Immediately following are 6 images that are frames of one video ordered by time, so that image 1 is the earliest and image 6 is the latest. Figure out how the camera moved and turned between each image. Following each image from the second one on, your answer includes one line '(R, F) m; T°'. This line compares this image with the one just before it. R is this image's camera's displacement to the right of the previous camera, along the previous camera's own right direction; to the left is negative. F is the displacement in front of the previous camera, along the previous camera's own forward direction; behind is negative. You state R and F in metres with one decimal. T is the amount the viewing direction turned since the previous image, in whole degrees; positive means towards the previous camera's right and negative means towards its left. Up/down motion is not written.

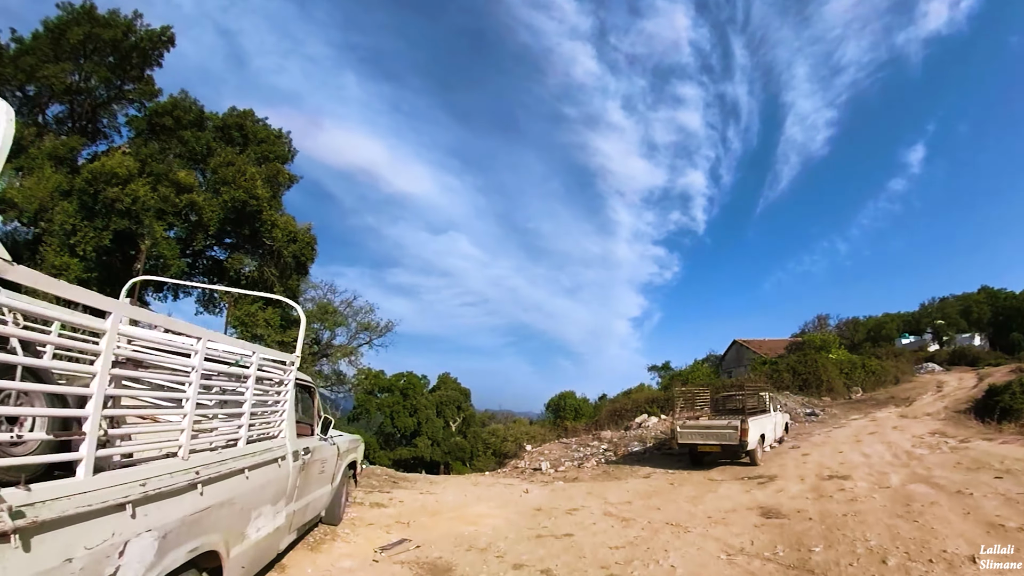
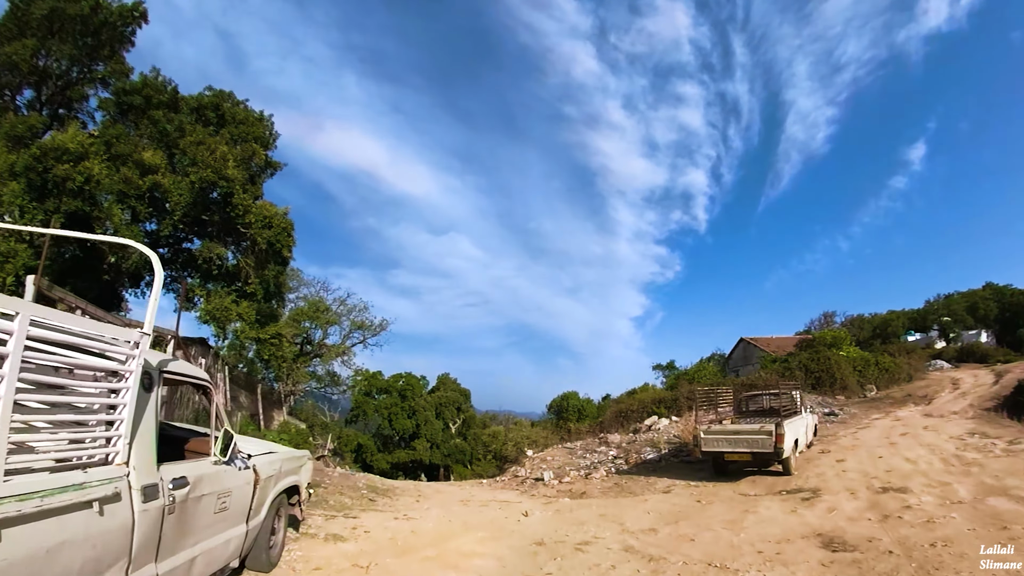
(+0.1, +1.7) m; 0°
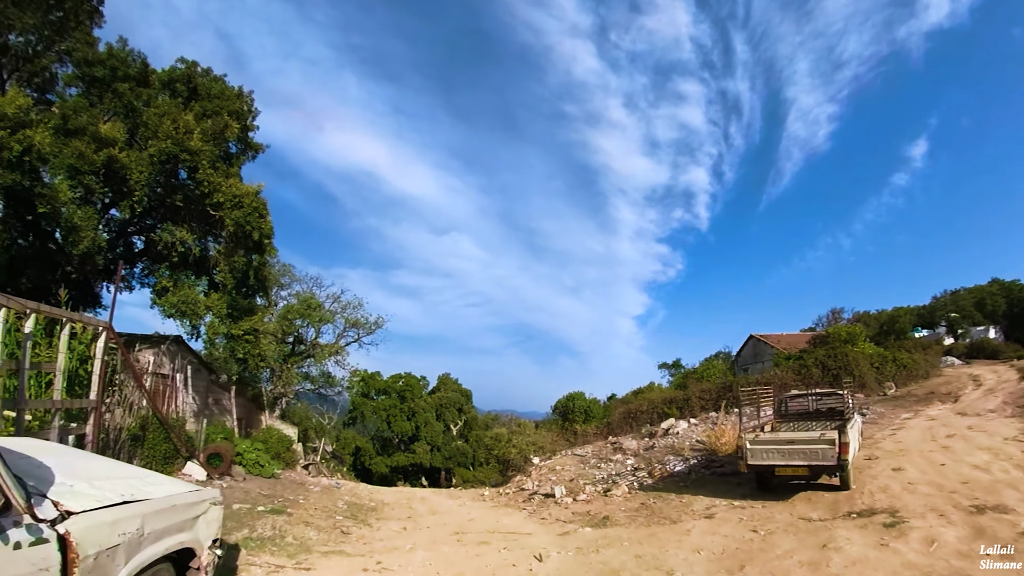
(0.0, +1.8) m; 0°
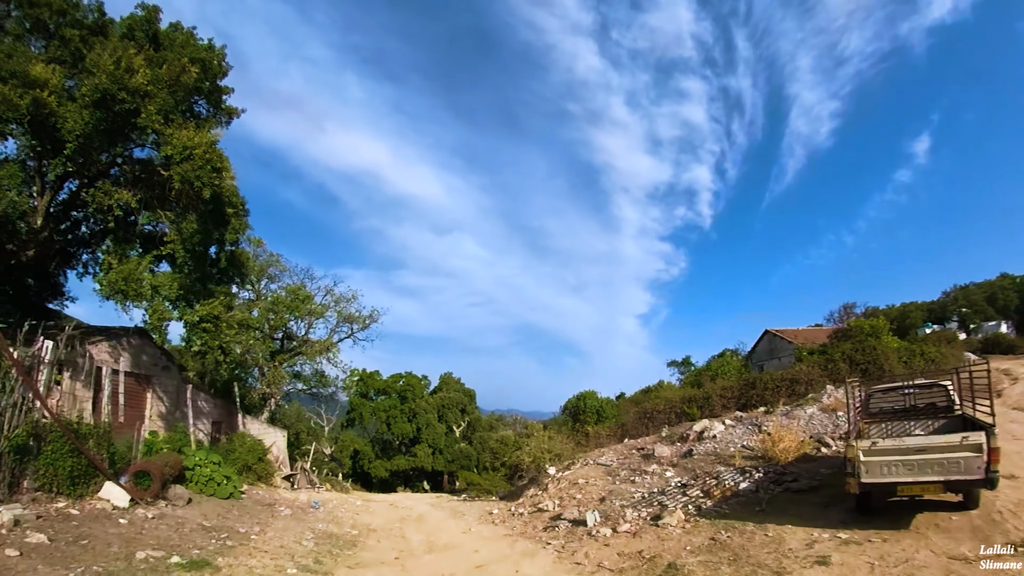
(-0.2, +2.5) m; 0°
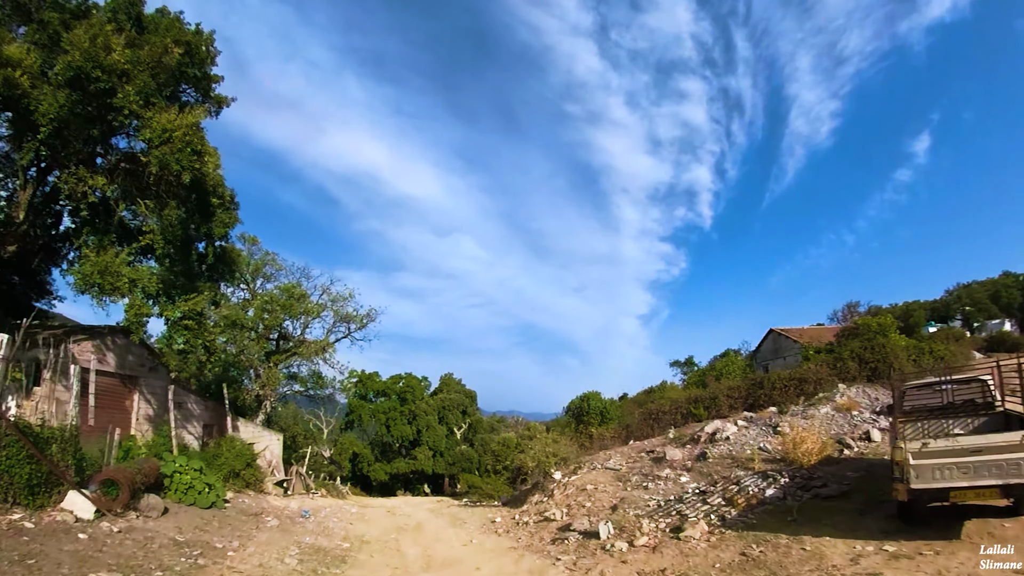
(0.0, +0.8) m; 0°
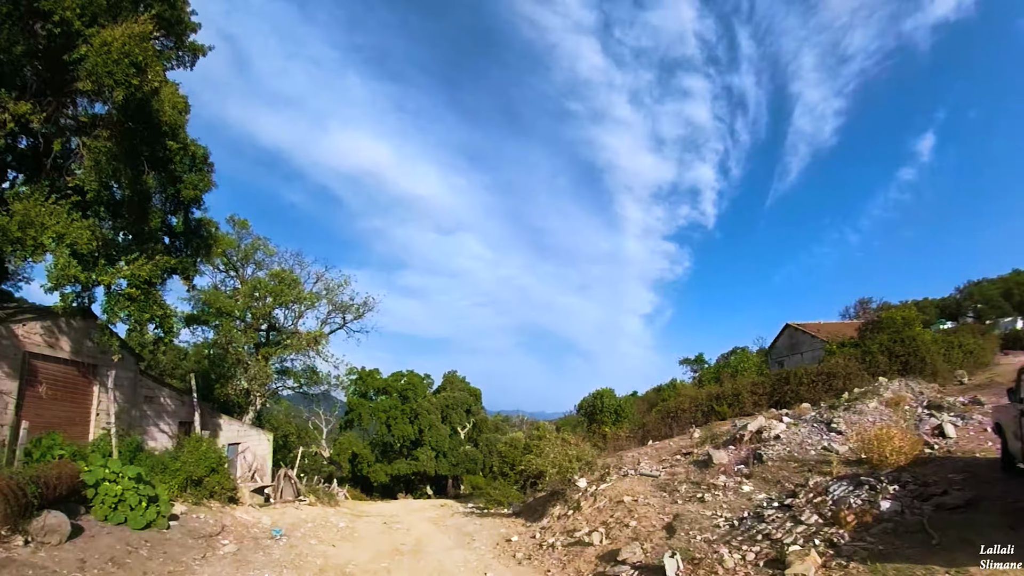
(-0.3, +2.2) m; 0°
